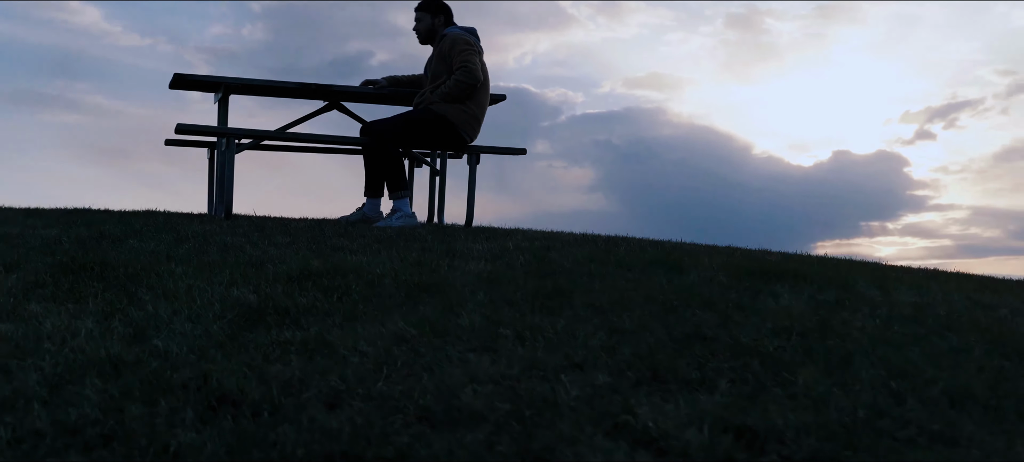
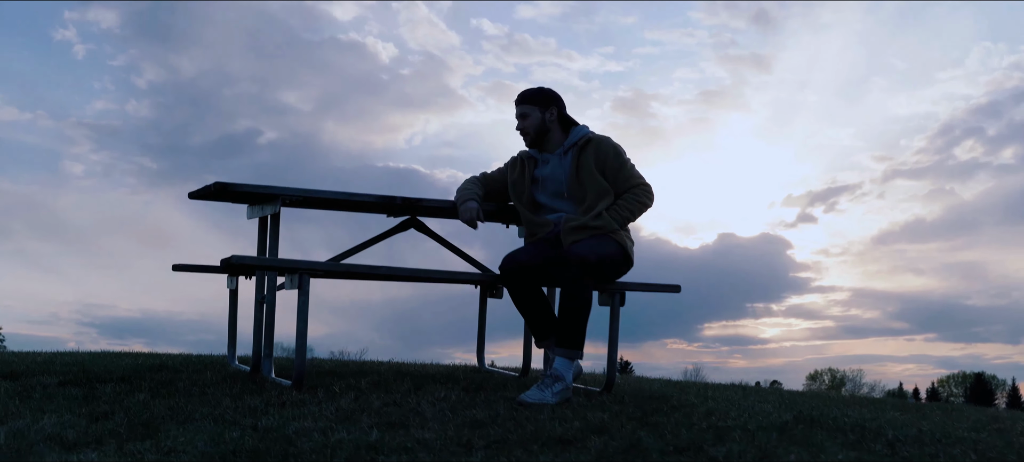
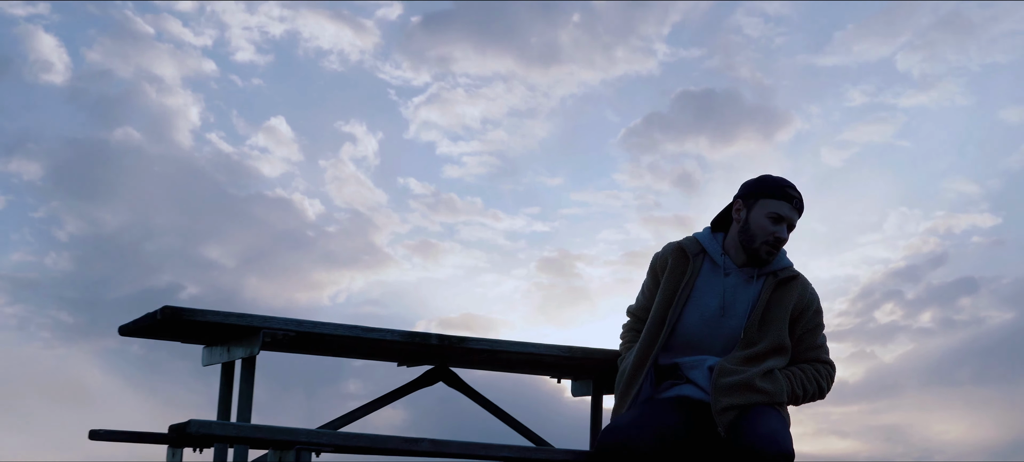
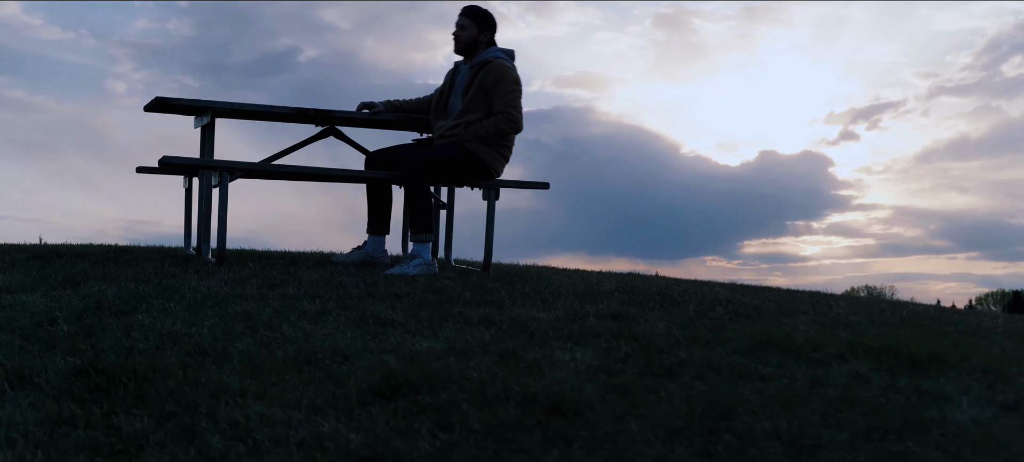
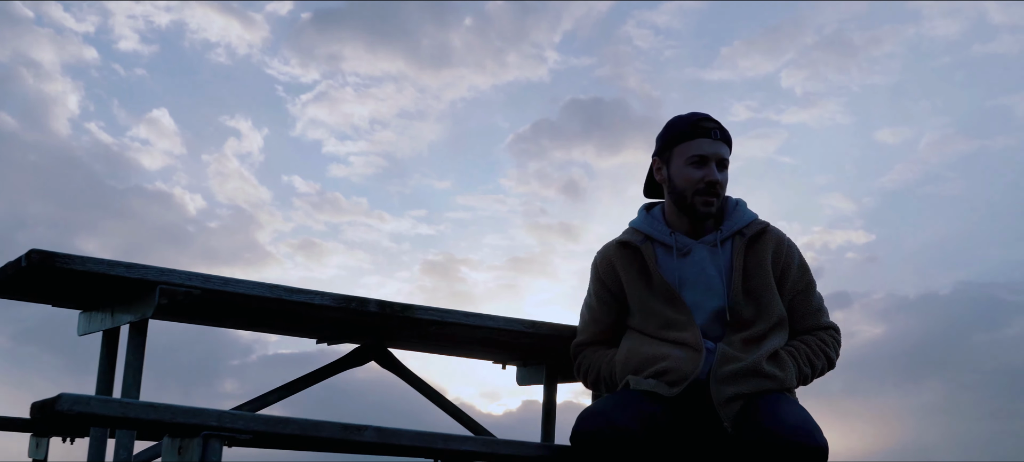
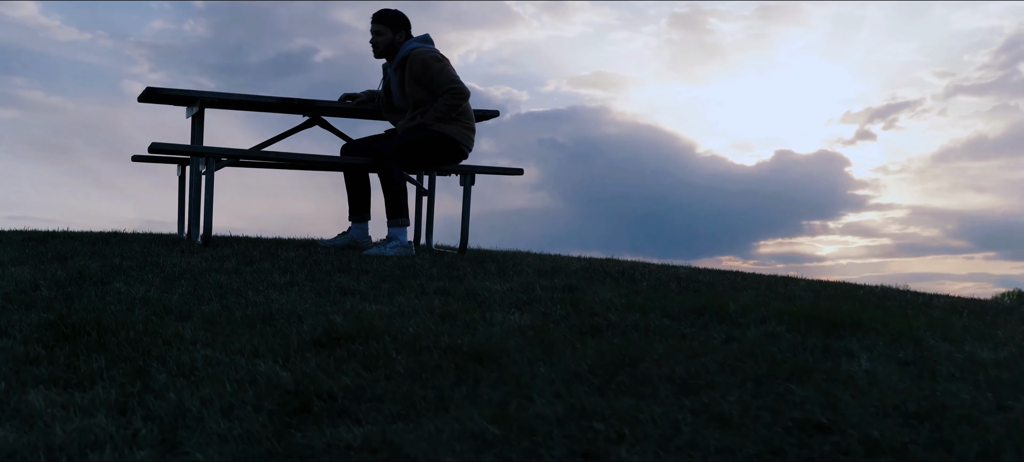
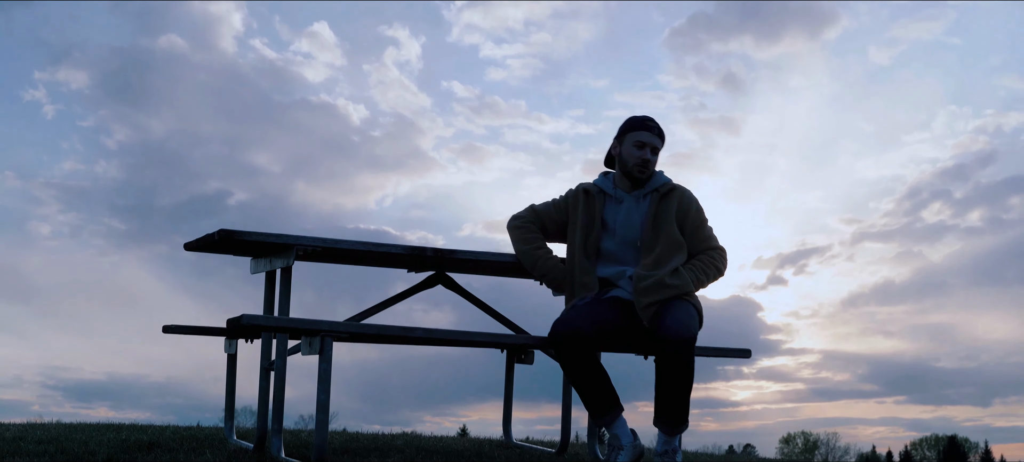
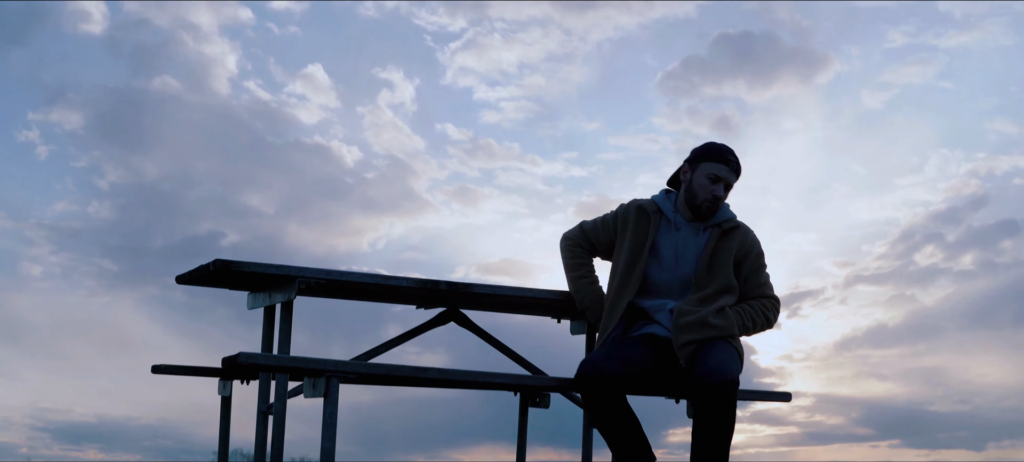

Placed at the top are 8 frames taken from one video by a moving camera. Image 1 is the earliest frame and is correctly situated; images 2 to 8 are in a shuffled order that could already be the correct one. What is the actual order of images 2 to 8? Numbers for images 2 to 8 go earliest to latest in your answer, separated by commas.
6, 4, 2, 7, 8, 3, 5
